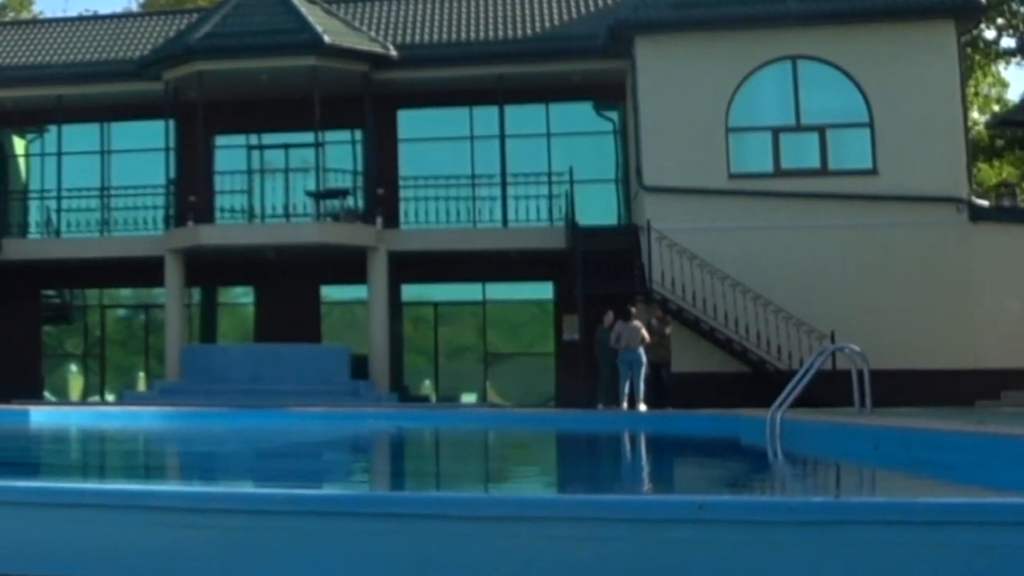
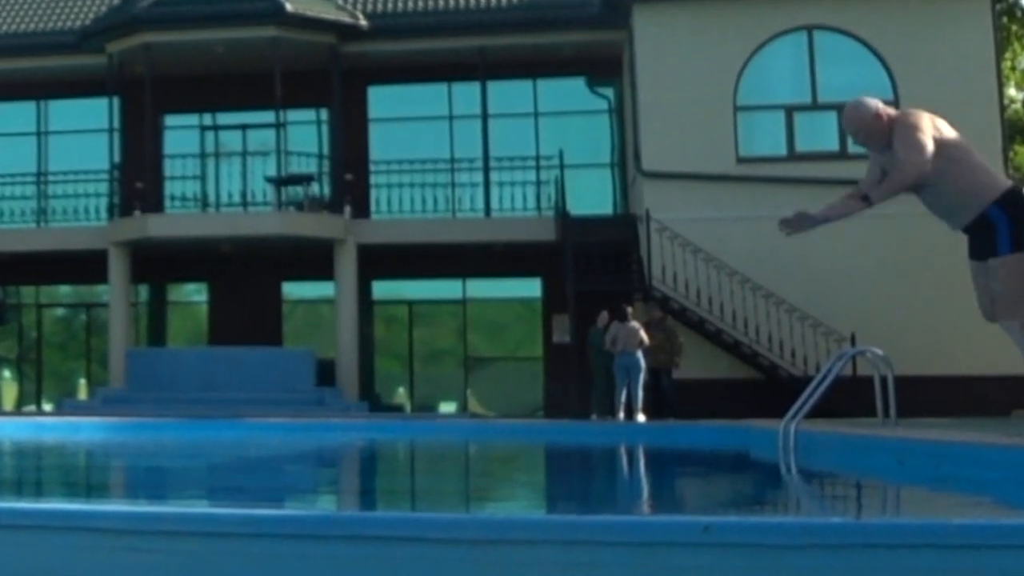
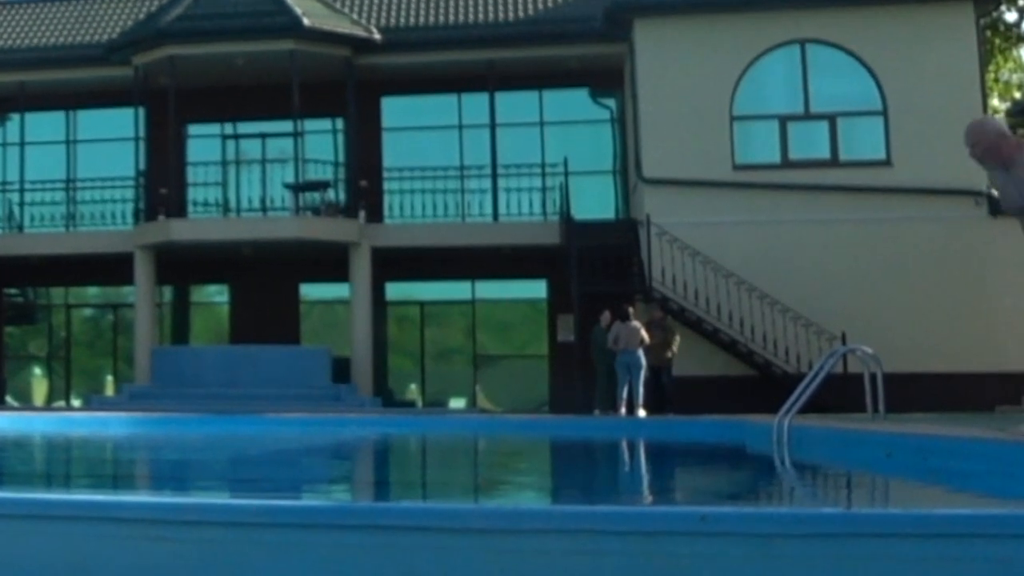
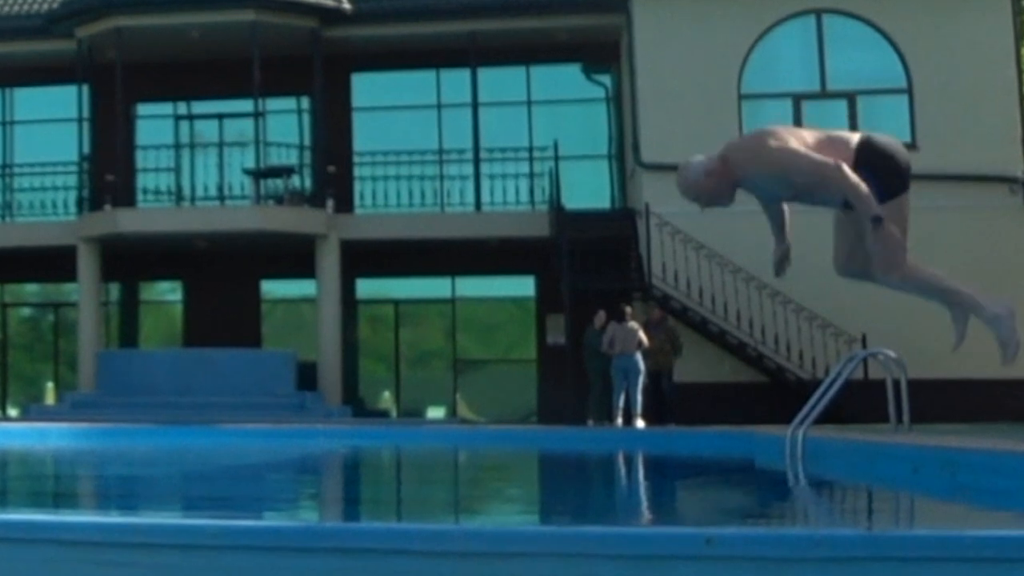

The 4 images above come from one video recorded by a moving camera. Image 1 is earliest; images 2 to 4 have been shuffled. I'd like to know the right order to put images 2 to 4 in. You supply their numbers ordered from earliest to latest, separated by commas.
3, 2, 4
